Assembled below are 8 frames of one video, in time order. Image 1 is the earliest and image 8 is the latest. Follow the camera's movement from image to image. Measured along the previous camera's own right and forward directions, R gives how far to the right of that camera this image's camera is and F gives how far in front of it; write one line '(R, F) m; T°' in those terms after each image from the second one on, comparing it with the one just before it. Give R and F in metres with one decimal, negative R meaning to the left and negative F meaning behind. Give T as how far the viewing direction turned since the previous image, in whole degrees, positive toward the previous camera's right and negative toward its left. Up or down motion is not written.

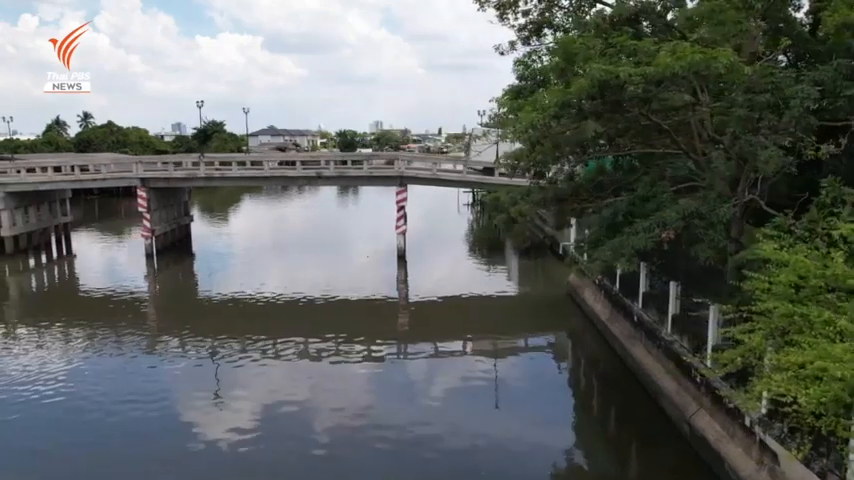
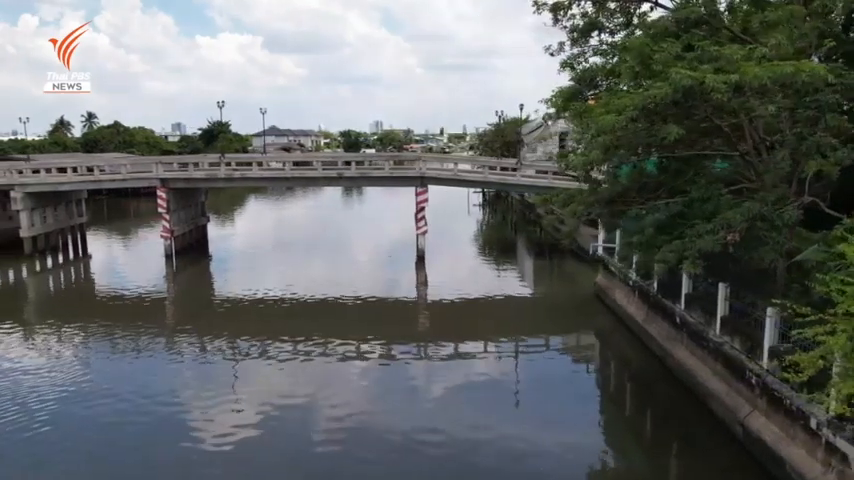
(-0.8, 0.0) m; 0°
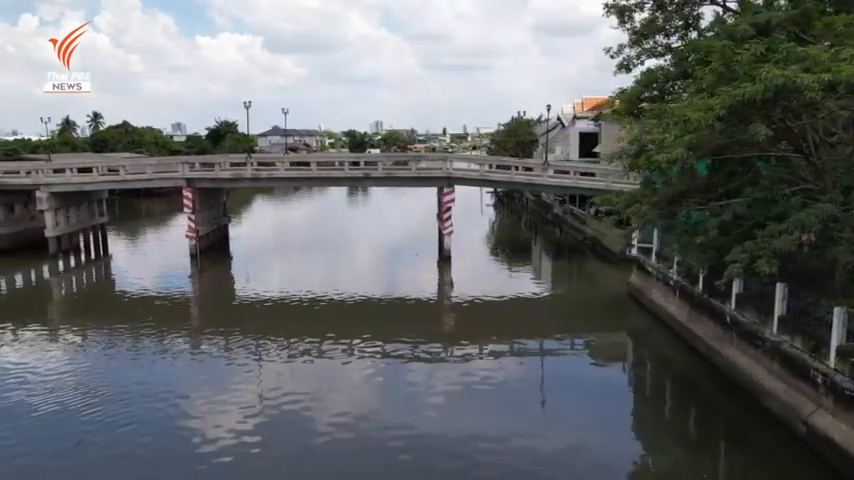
(-1.0, -0.1) m; 0°
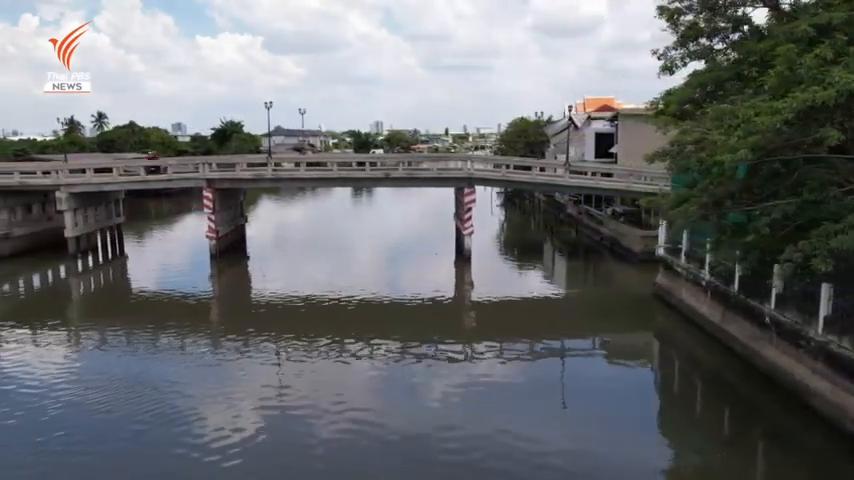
(-0.8, -0.1) m; 0°
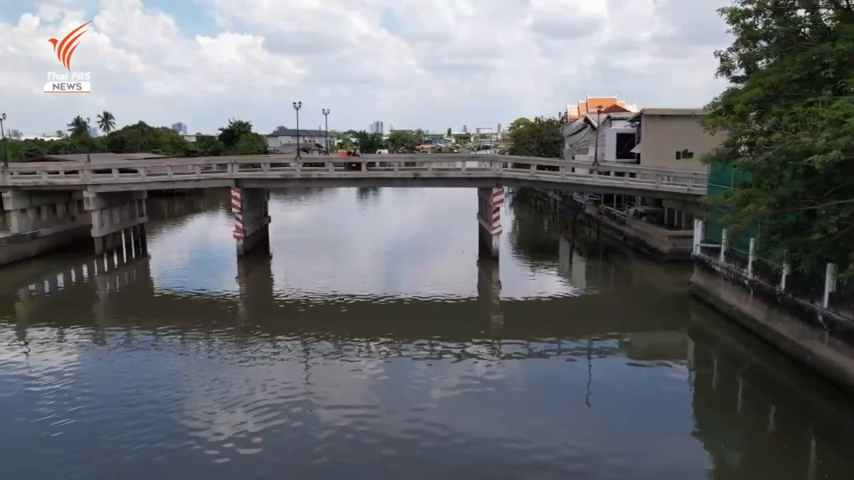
(-1.0, -0.1) m; 0°
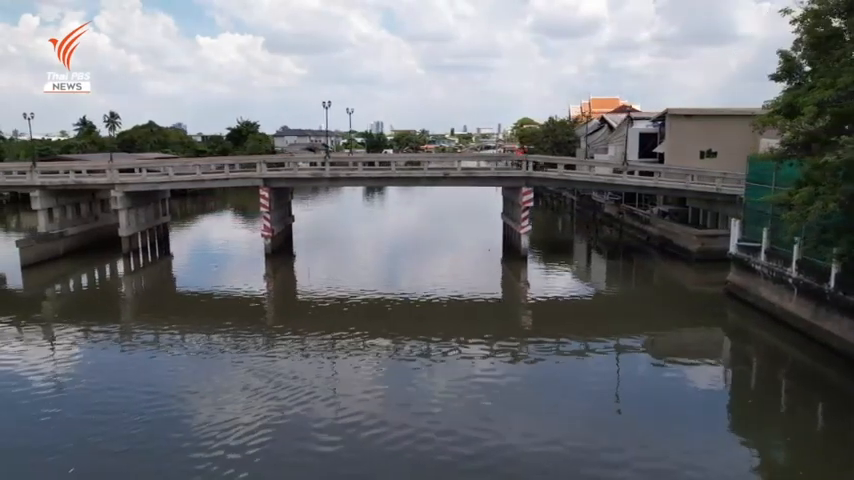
(-1.1, -0.1) m; 0°
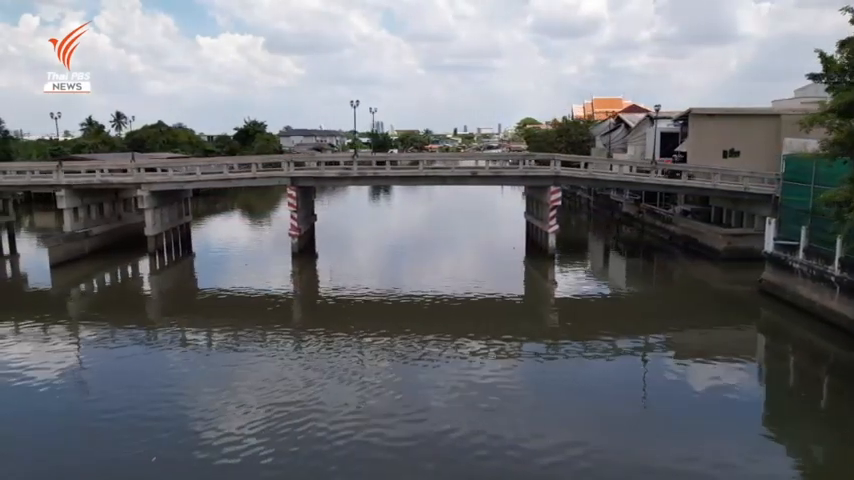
(-1.0, -0.1) m; 0°
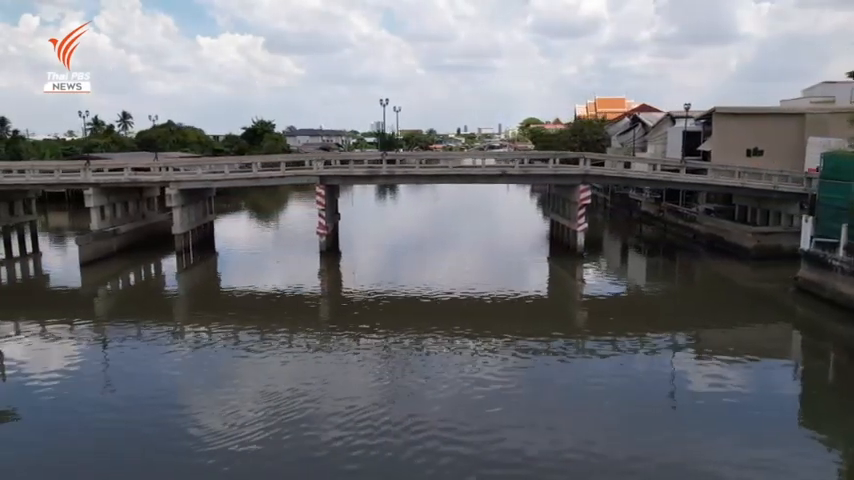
(-1.1, -0.1) m; 0°
